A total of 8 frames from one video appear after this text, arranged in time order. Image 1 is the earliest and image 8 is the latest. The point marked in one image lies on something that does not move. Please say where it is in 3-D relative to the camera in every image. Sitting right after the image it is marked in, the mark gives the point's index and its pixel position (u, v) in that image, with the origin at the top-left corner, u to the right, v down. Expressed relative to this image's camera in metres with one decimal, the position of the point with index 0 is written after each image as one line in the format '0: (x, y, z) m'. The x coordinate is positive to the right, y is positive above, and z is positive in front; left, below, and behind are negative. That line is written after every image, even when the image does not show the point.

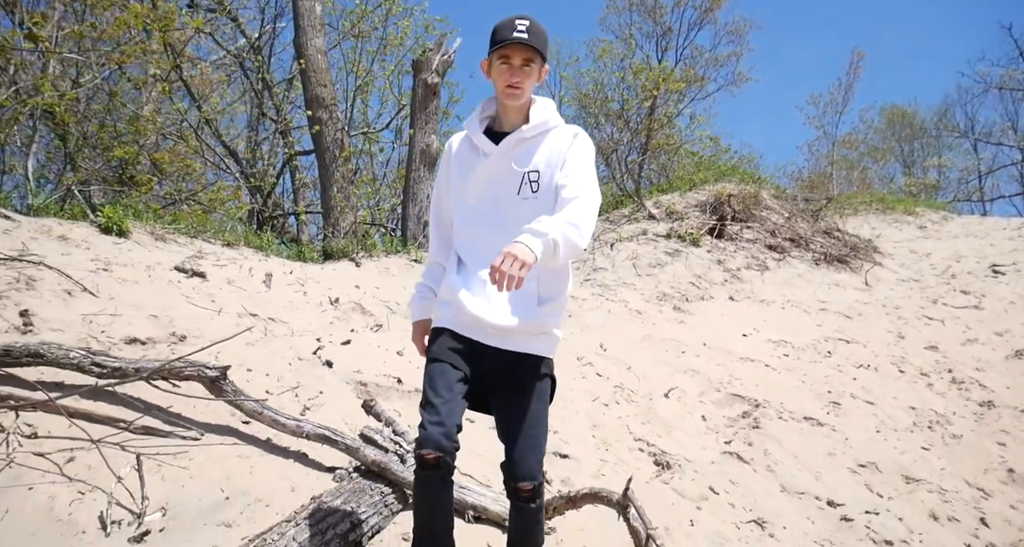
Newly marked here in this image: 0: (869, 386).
0: (+2.6, -0.8, +5.1) m
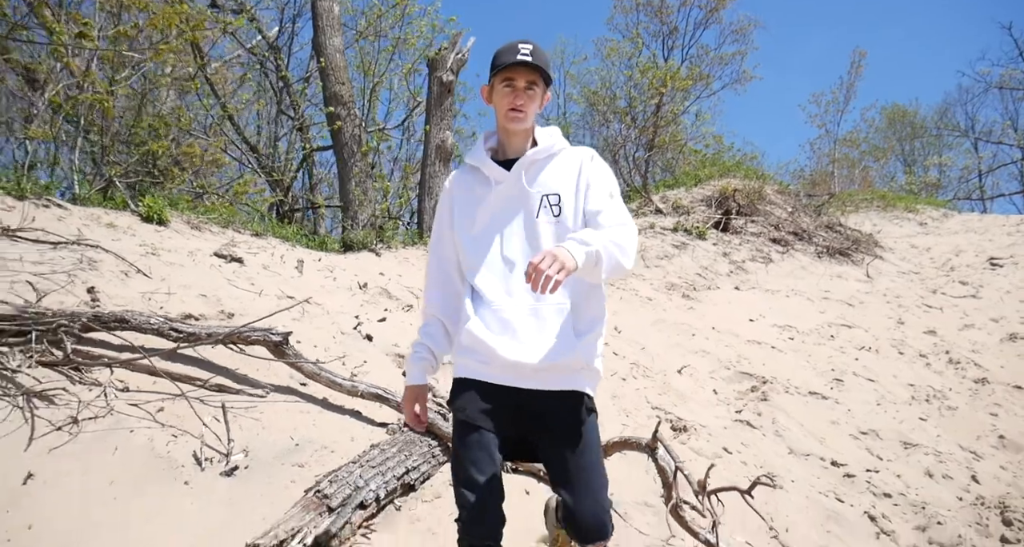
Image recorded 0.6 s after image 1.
0: (+2.7, -0.7, +5.4) m
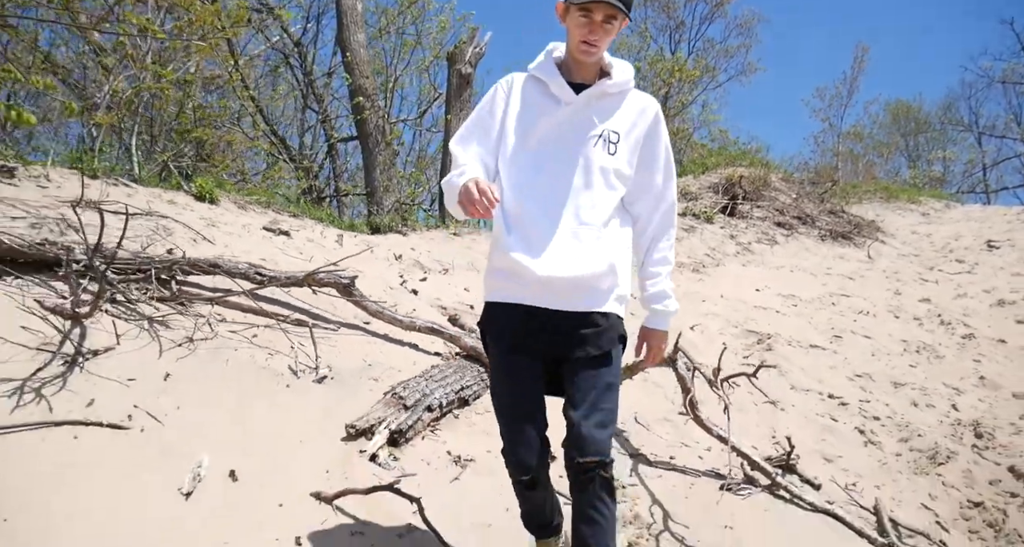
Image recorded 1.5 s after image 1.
0: (+2.9, -0.4, +5.9) m
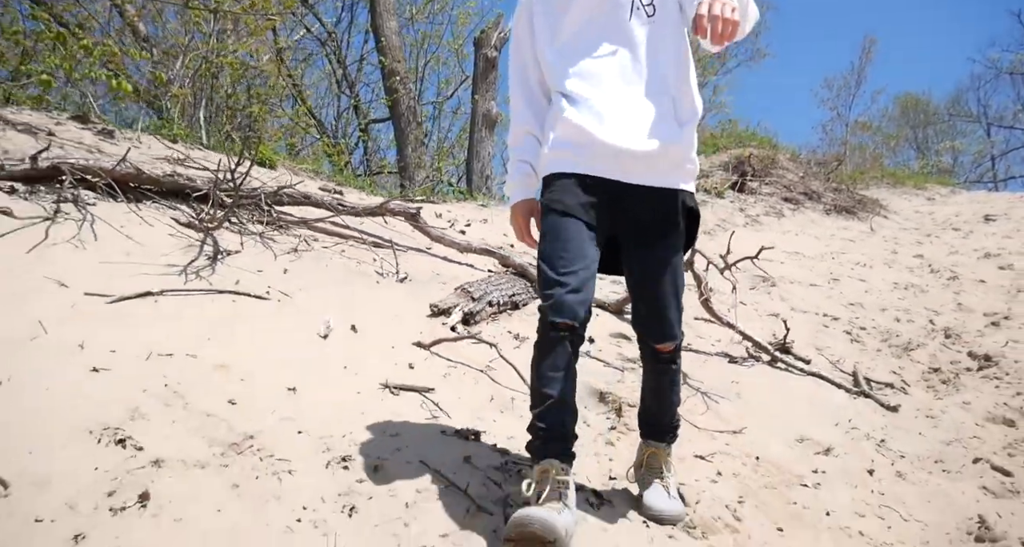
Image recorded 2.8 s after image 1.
0: (+3.2, 0.0, +6.5) m
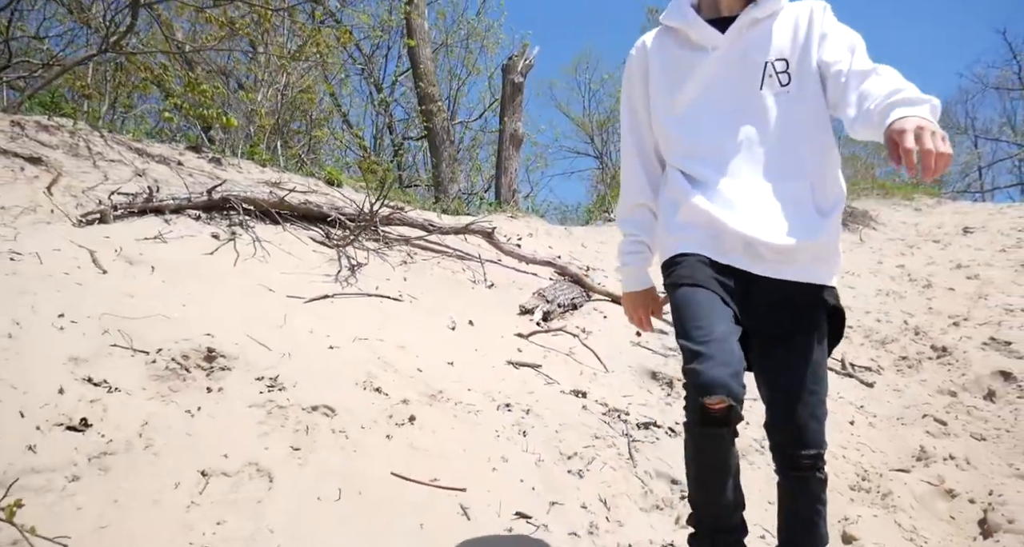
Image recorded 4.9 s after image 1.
0: (+3.6, -0.1, +7.6) m
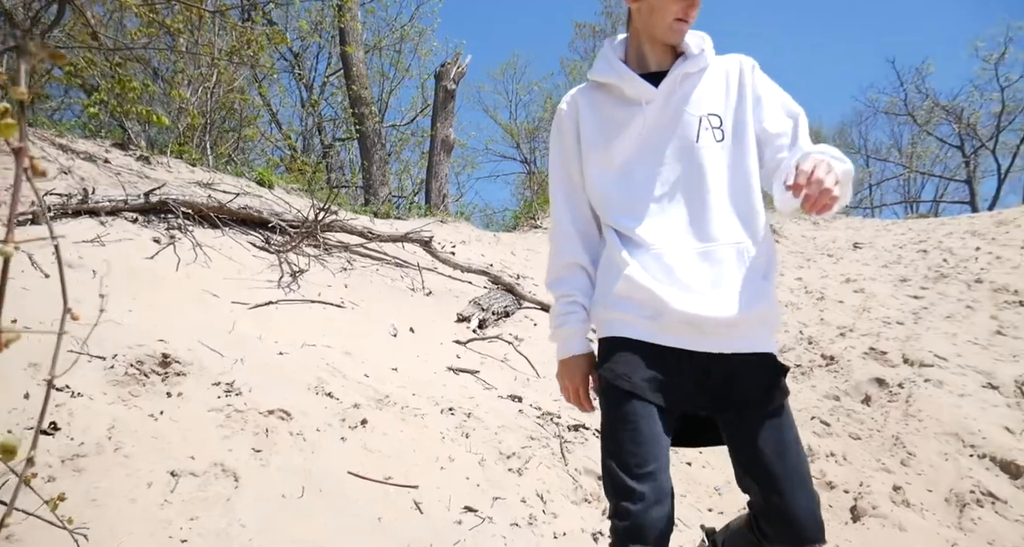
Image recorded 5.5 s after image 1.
0: (+2.8, -0.2, +8.2) m
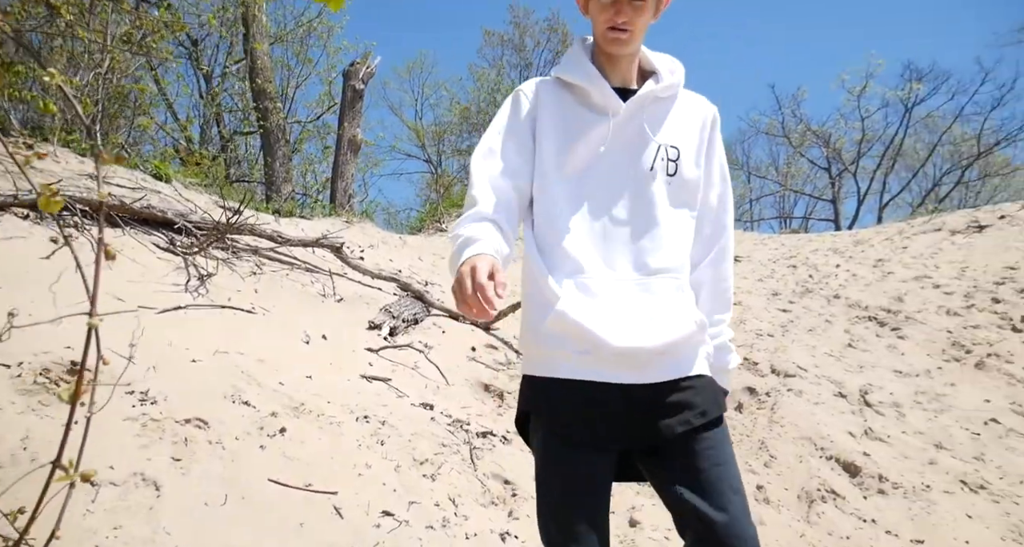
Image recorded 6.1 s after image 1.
0: (+1.6, -0.3, +8.7) m
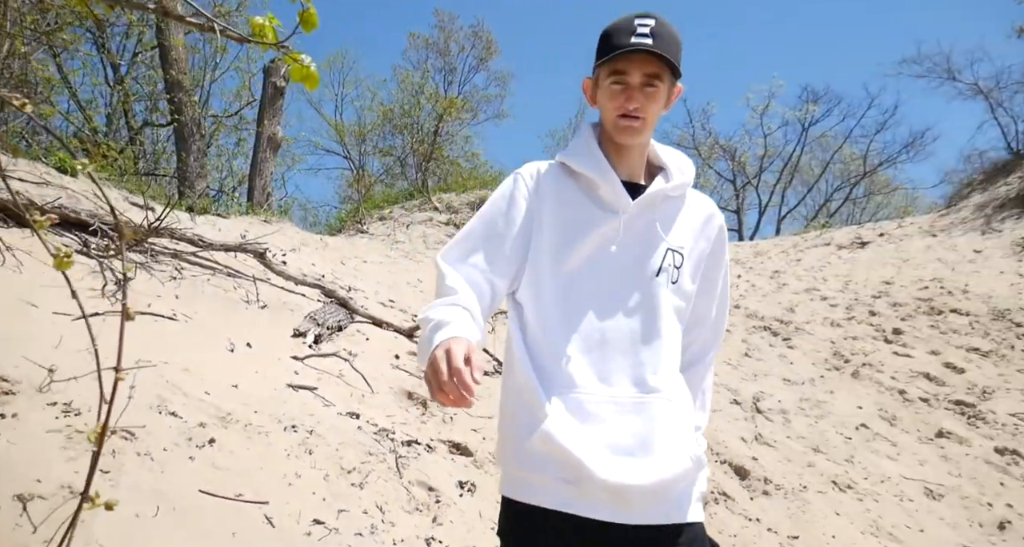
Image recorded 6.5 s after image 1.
0: (+0.6, -0.4, +9.1) m
